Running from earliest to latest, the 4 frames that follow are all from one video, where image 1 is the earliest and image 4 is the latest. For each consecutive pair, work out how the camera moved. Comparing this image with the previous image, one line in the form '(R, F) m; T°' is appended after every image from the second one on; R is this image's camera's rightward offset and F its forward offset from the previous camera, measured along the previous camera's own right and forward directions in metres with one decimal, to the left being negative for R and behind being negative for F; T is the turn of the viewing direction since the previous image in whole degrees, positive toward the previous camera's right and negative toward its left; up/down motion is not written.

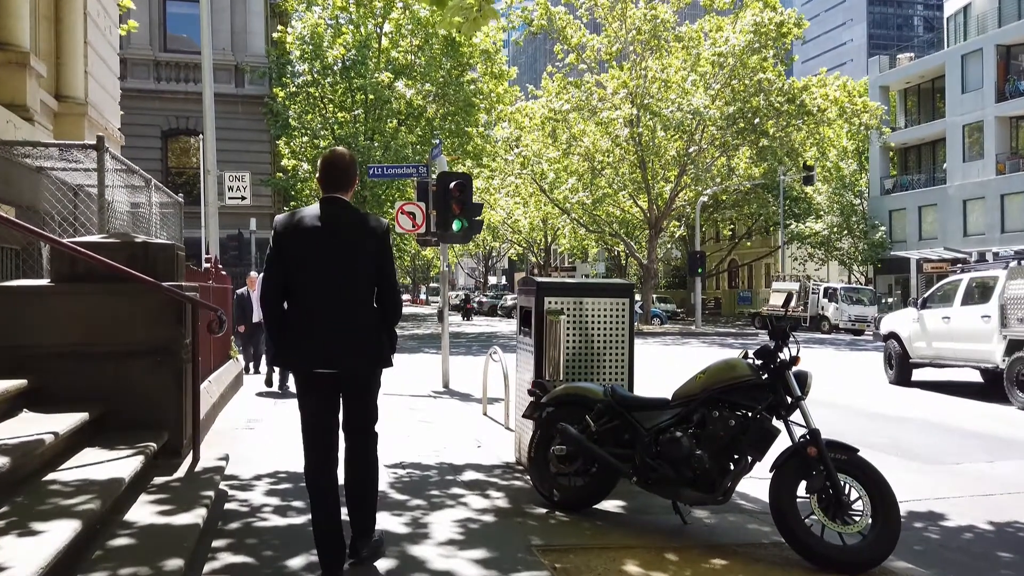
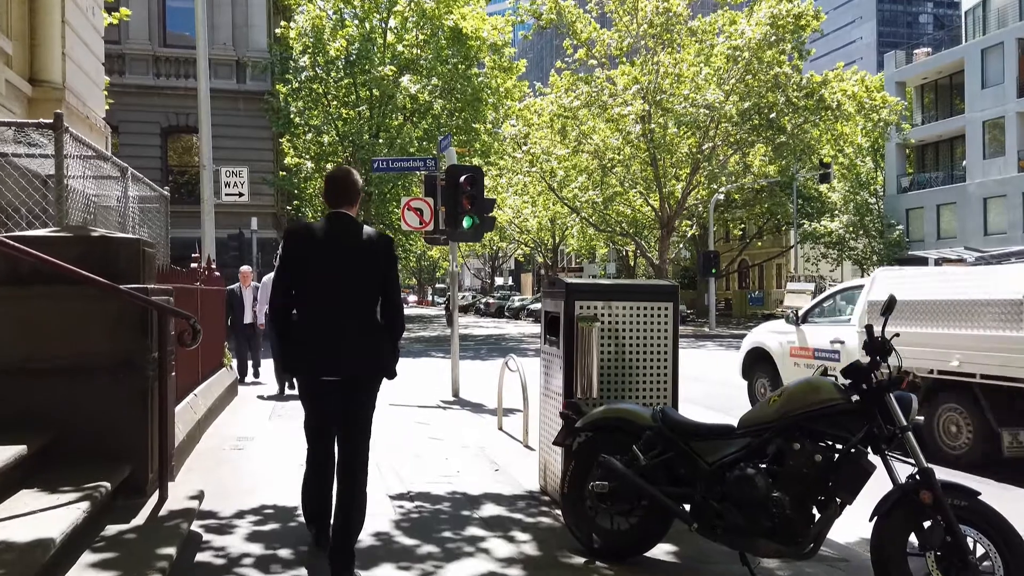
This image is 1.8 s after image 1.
(-0.1, +0.9) m; 0°
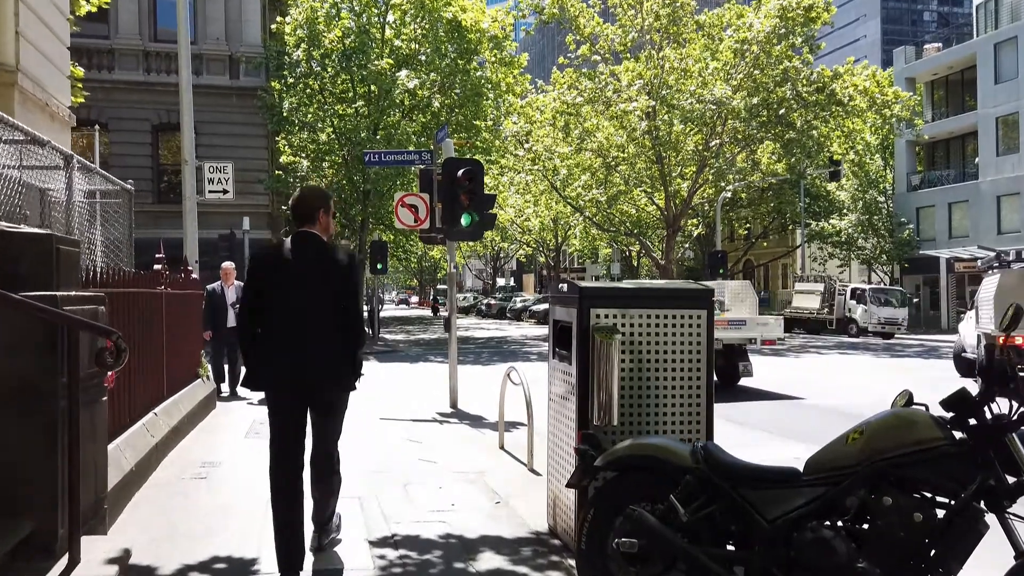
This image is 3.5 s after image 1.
(0.0, +0.9) m; 0°
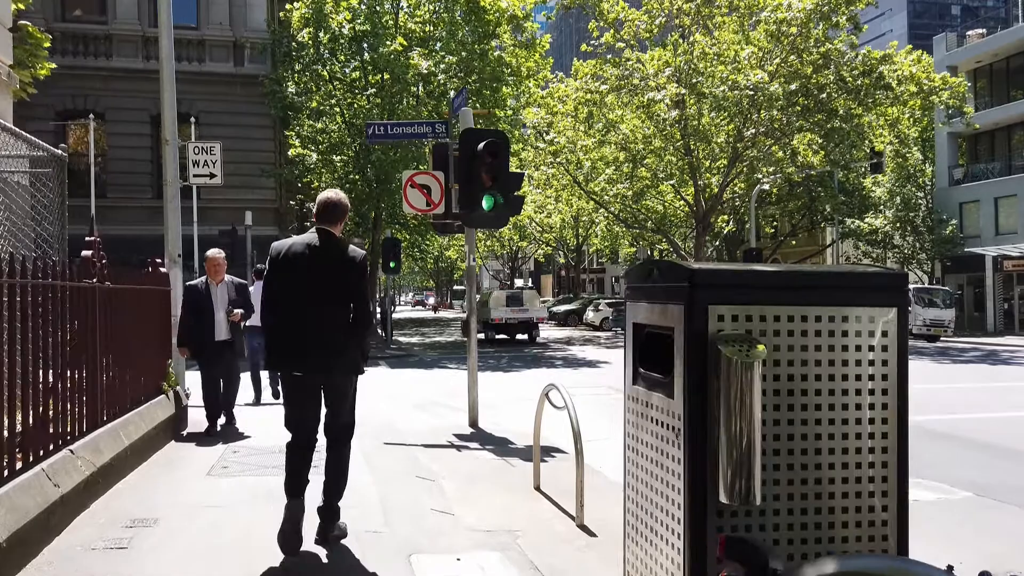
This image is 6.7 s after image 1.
(-0.2, +1.8) m; -1°
